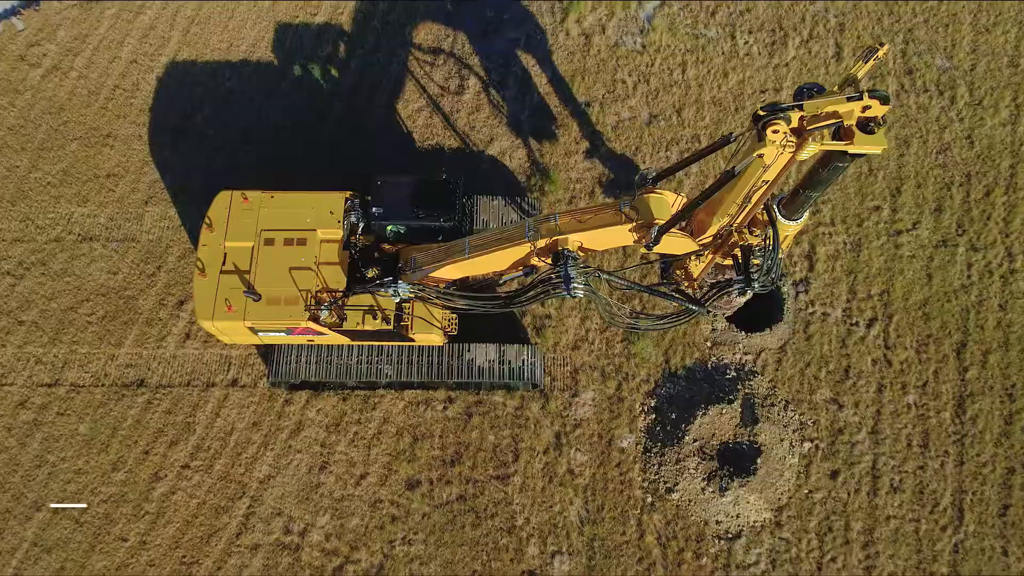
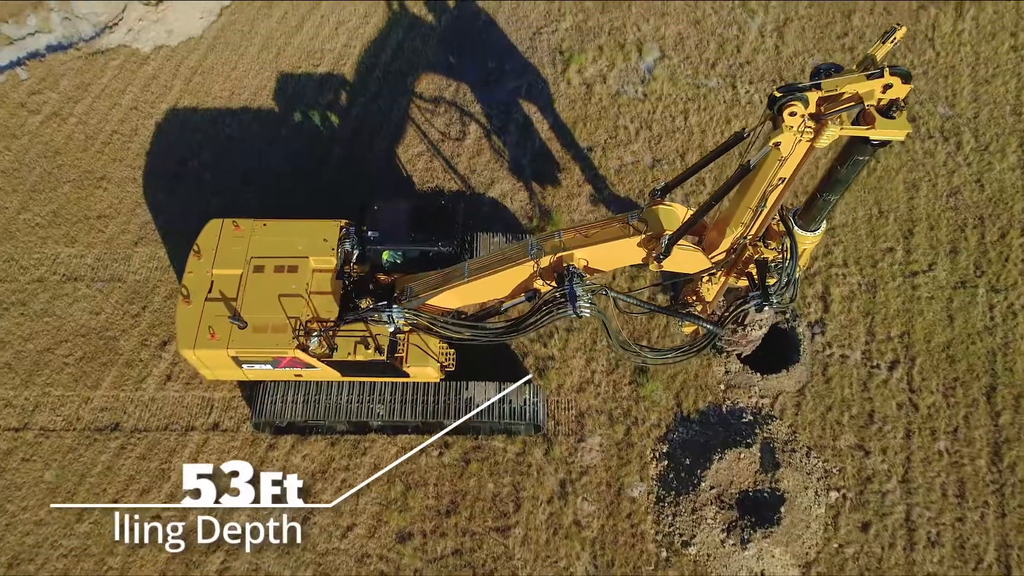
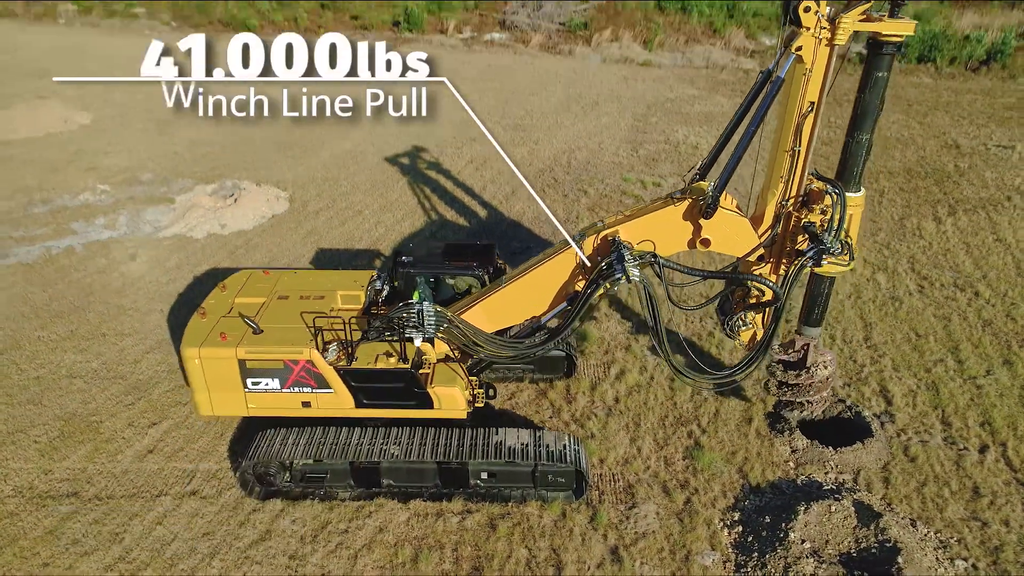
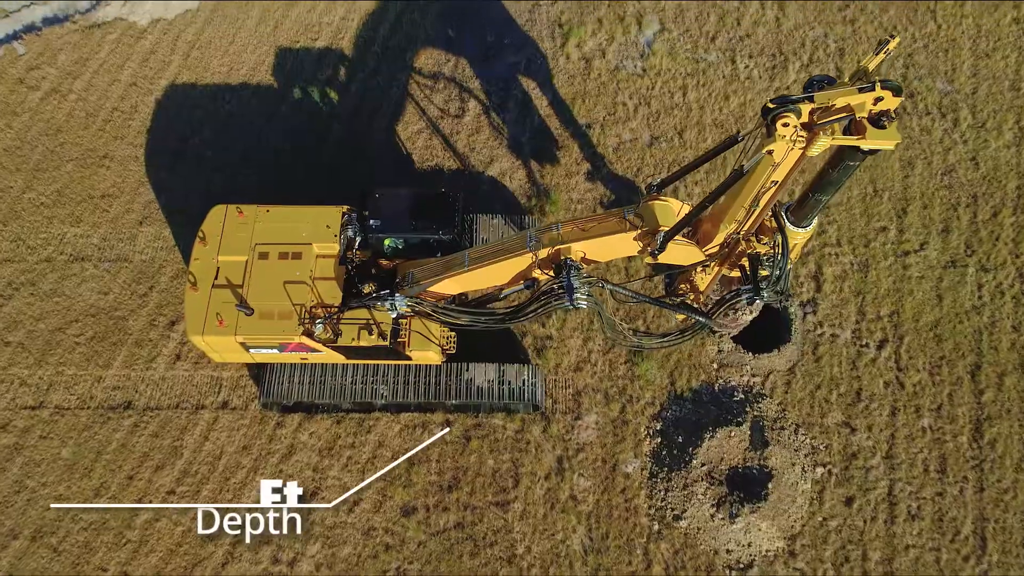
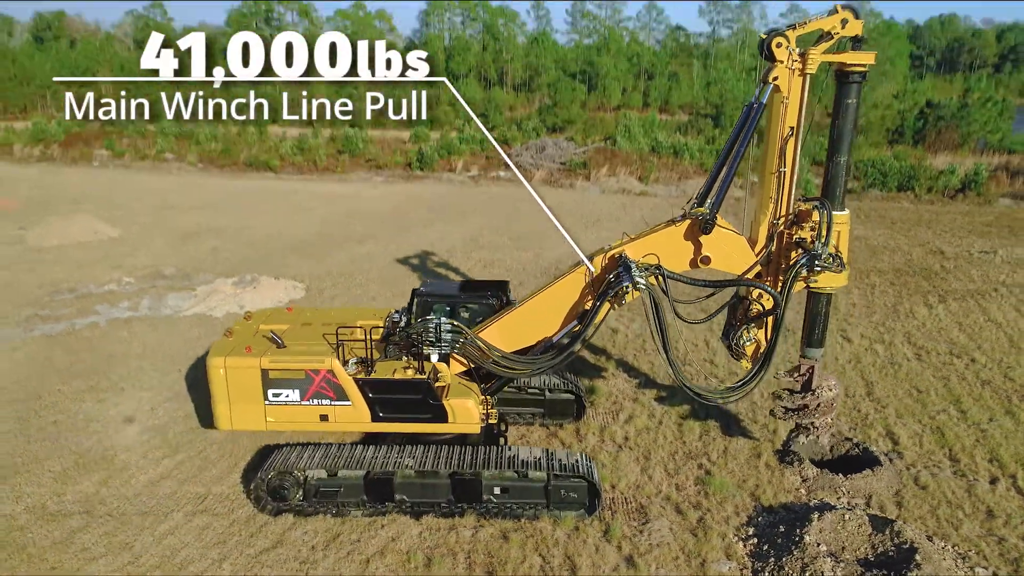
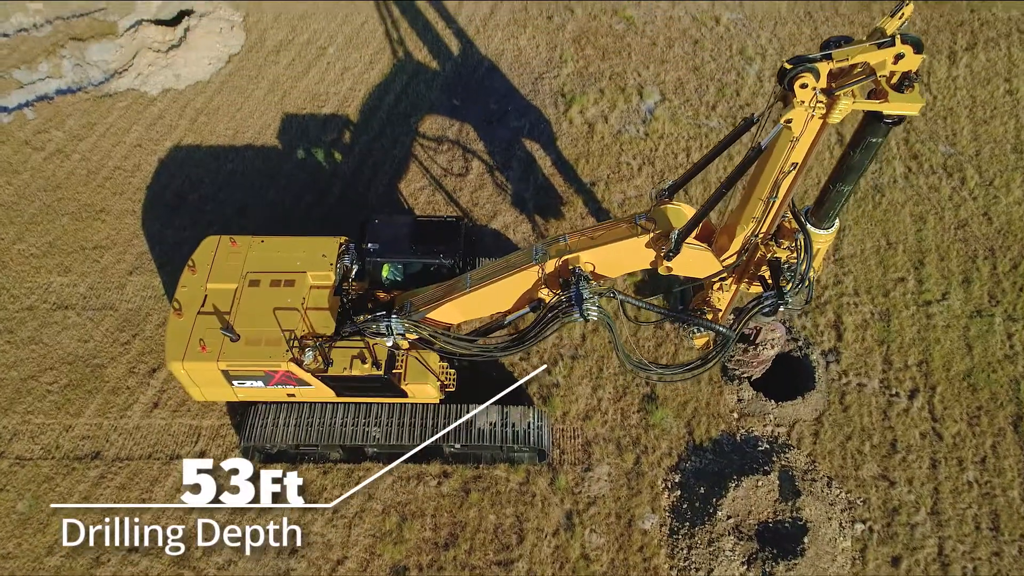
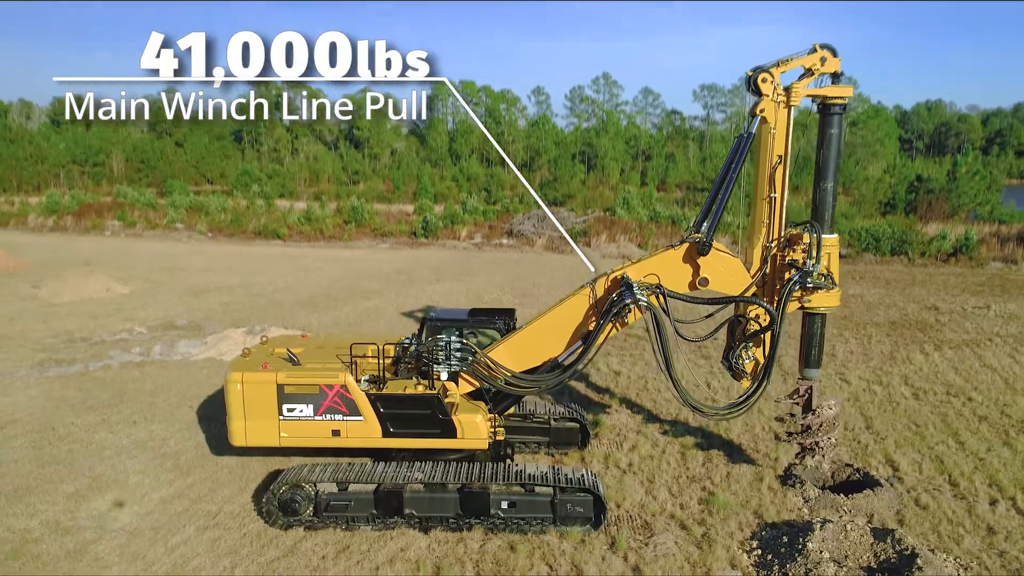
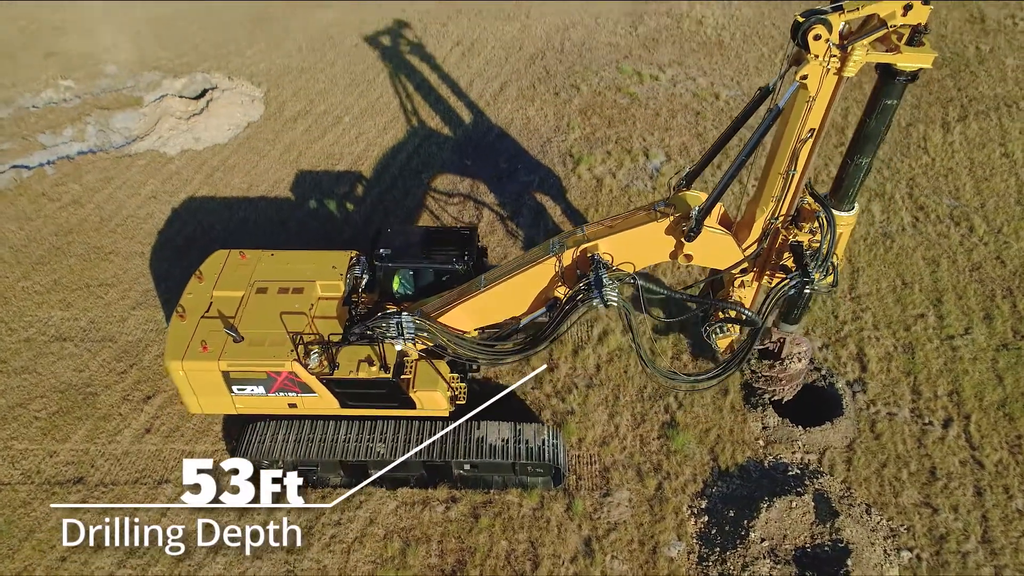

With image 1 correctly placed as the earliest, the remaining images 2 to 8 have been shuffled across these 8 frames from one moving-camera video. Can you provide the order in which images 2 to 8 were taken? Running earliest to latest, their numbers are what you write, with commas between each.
4, 2, 6, 8, 3, 5, 7
